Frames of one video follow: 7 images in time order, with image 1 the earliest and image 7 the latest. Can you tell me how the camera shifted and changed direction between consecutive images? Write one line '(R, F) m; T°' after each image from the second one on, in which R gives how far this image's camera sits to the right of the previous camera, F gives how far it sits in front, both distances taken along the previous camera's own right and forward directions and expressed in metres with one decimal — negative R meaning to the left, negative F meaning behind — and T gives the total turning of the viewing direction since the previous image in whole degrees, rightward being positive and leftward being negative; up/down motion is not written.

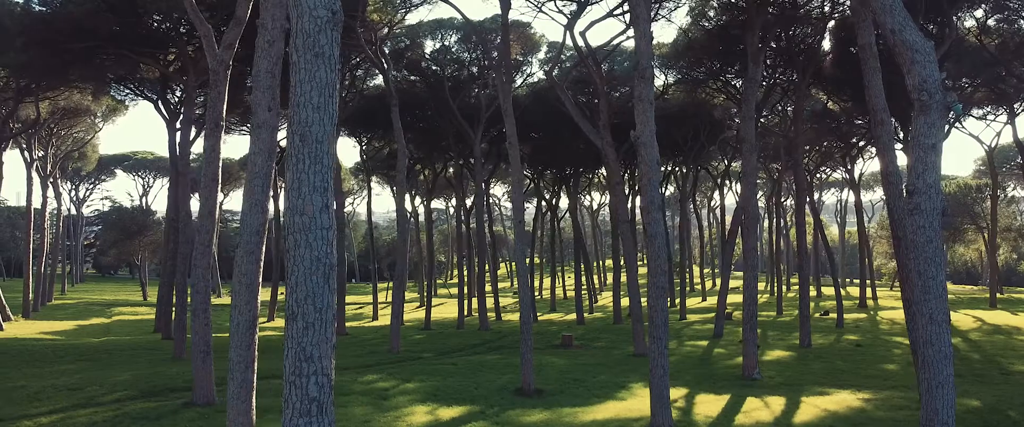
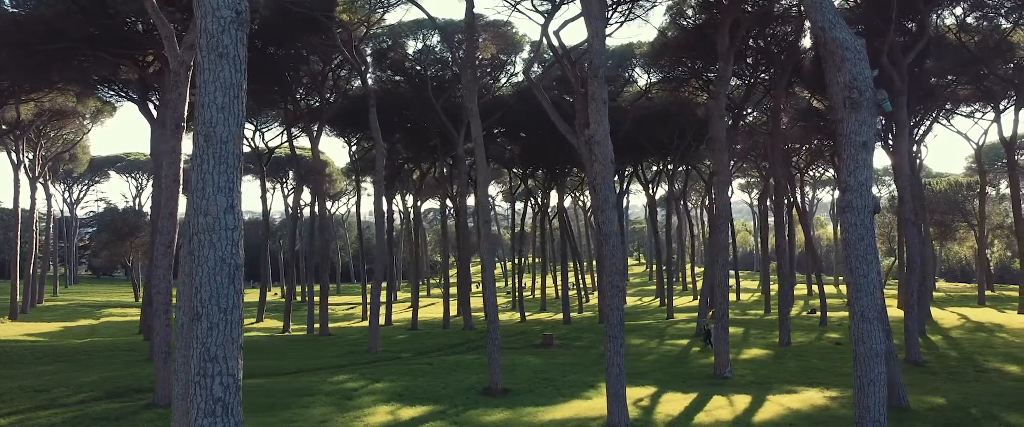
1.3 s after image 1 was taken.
(+0.6, 0.0) m; 0°
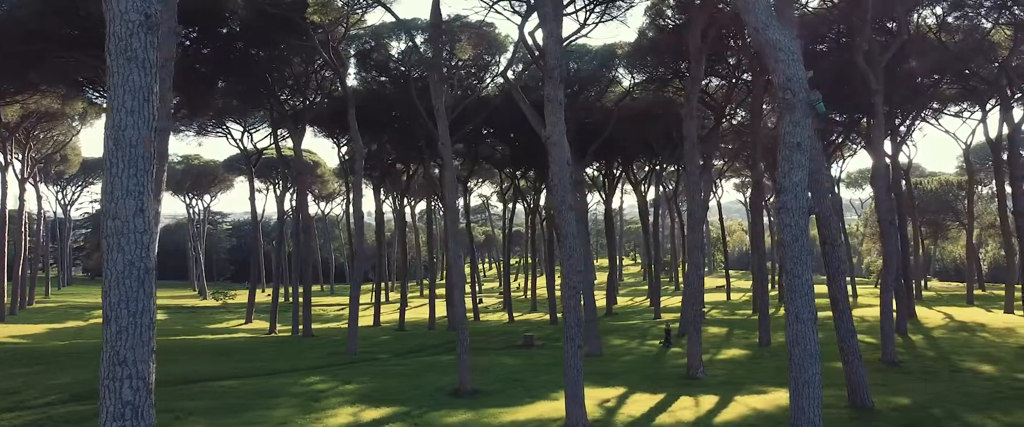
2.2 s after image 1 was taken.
(+0.5, 0.0) m; 0°
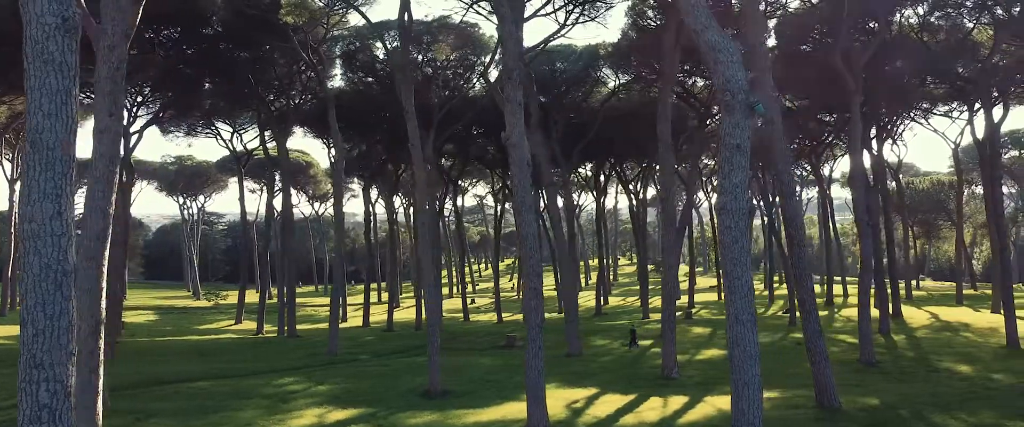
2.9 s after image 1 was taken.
(+0.5, 0.0) m; 0°
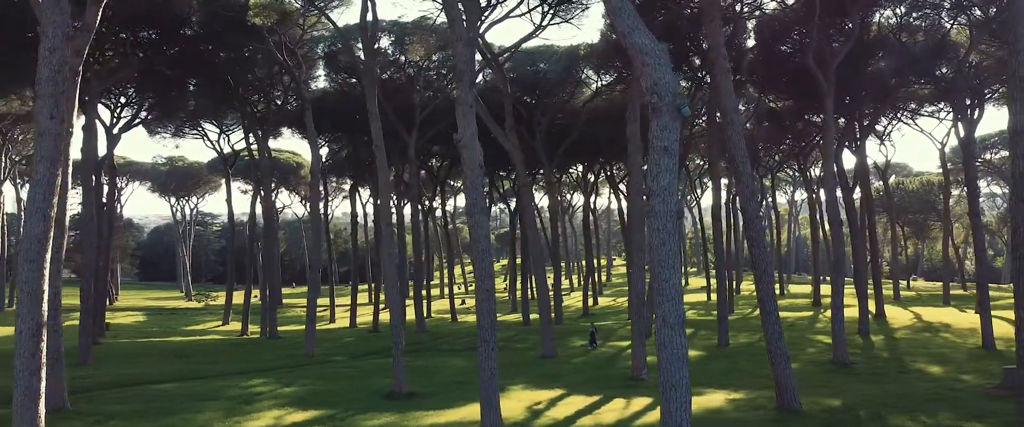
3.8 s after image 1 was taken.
(+0.6, 0.0) m; 0°
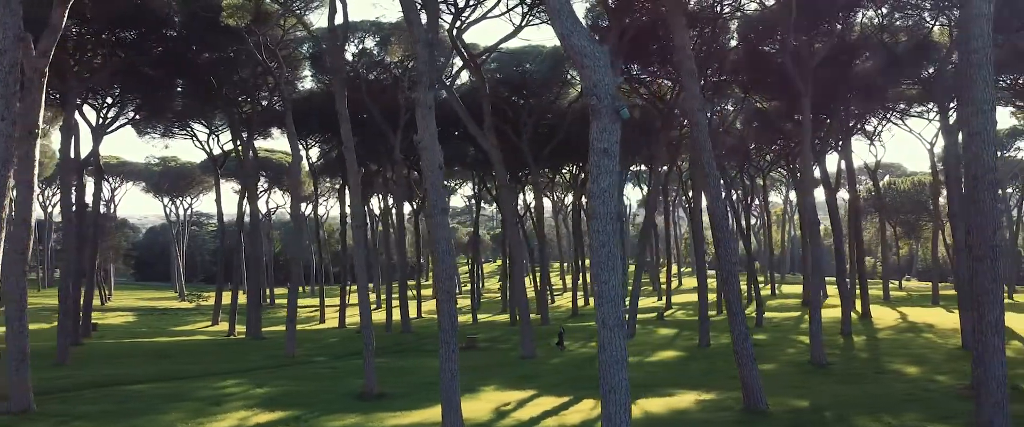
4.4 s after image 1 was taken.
(+0.5, 0.0) m; 0°
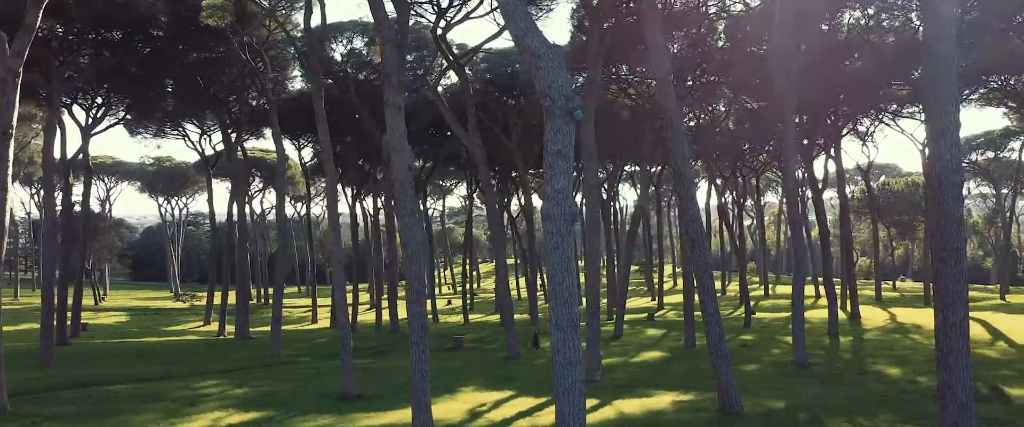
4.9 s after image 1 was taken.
(+0.4, 0.0) m; 0°
